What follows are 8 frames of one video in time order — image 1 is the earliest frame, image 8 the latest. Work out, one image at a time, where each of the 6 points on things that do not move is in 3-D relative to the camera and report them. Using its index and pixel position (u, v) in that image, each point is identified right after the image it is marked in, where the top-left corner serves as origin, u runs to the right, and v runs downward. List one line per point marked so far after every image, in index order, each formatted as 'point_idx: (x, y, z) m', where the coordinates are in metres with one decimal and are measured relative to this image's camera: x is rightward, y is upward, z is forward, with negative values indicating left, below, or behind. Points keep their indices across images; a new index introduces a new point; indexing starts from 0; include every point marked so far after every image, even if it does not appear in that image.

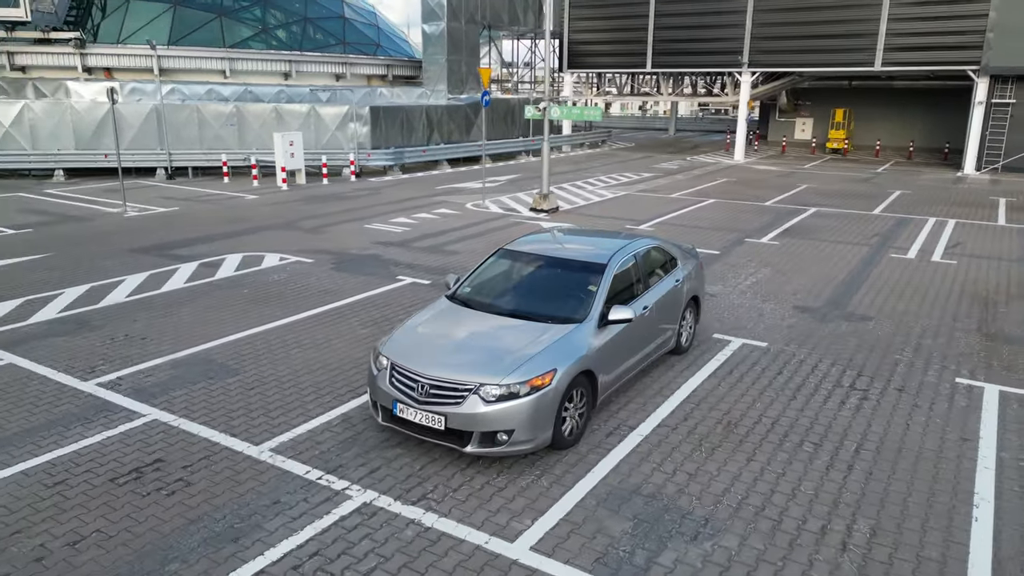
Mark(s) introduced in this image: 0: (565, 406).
0: (+0.4, -1.0, +6.1) m
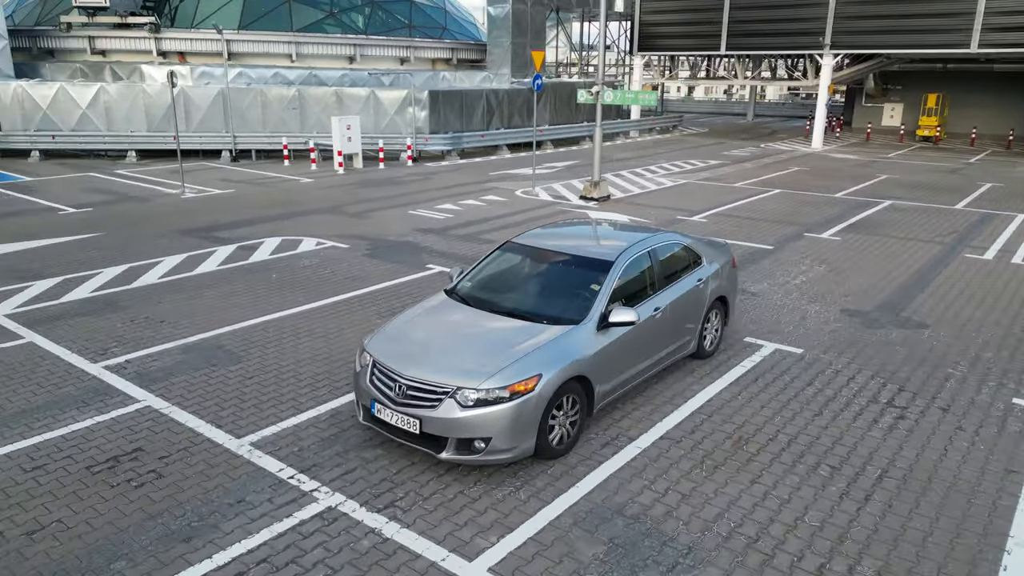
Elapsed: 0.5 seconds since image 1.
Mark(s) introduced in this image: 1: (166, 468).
0: (+0.3, -1.0, +5.7) m
1: (-2.6, -1.4, +5.6) m
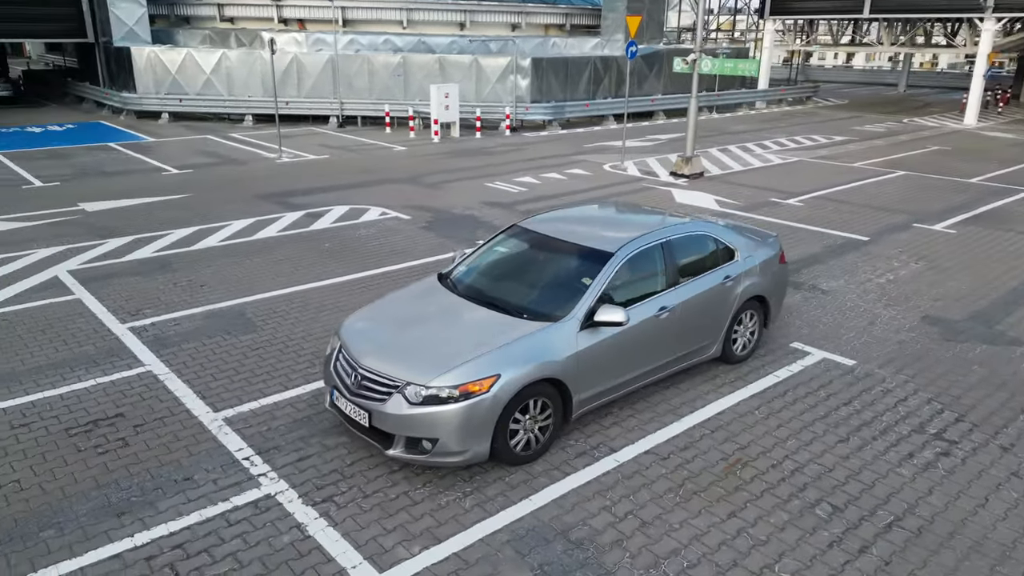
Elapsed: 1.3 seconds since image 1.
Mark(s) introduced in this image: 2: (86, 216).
0: (0.0, -0.9, +5.2) m
1: (-2.9, -1.2, +5.7) m
2: (-7.3, +1.2, +12.5) m
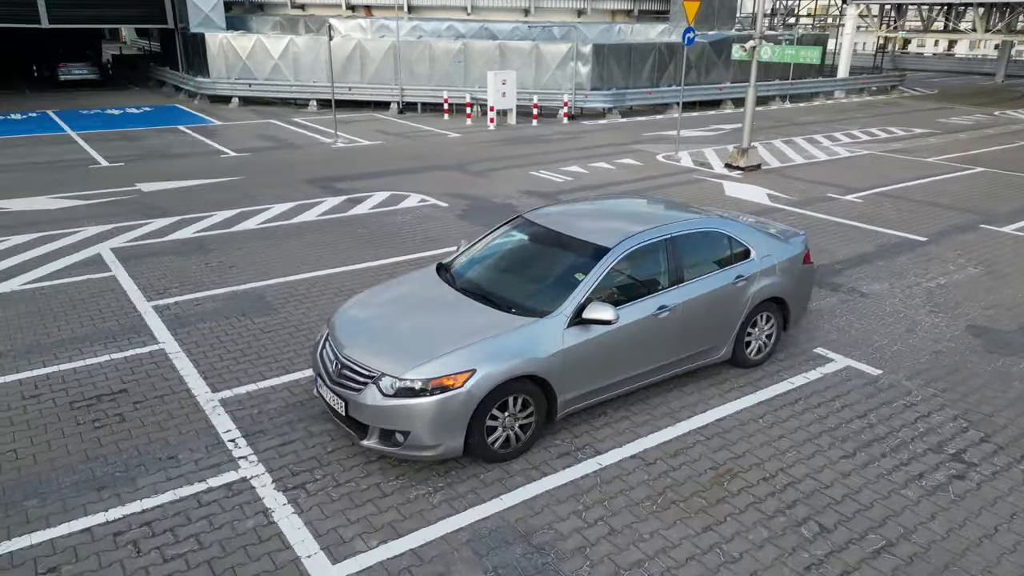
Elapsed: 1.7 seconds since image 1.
0: (-0.2, -0.9, +5.1) m
1: (-3.0, -1.0, +5.9) m
2: (-6.6, +1.6, +13.1) m
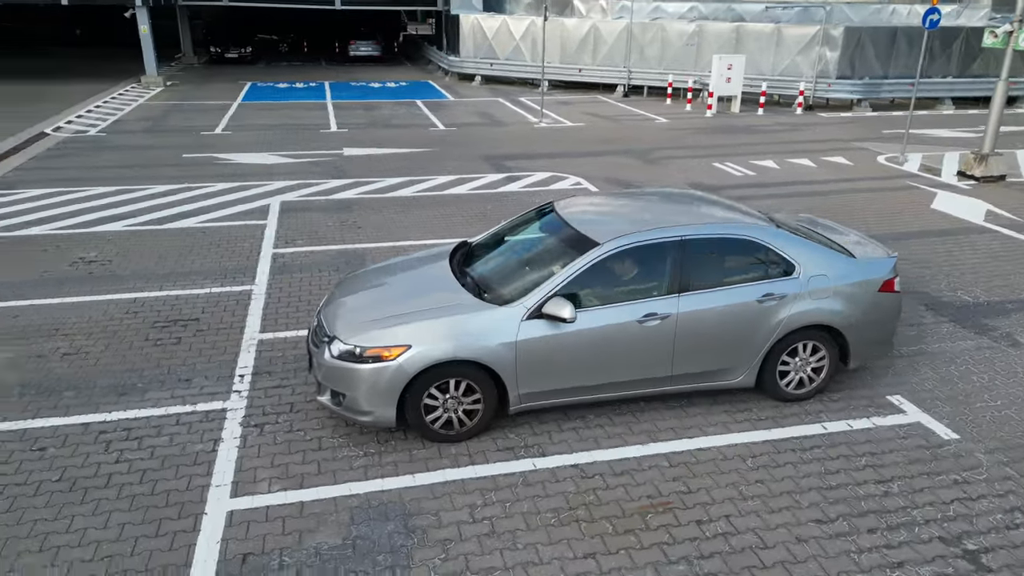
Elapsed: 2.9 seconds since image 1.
0: (-0.6, -0.7, +5.2) m
1: (-3.0, -0.5, +6.8) m
2: (-3.5, +2.6, +14.7) m
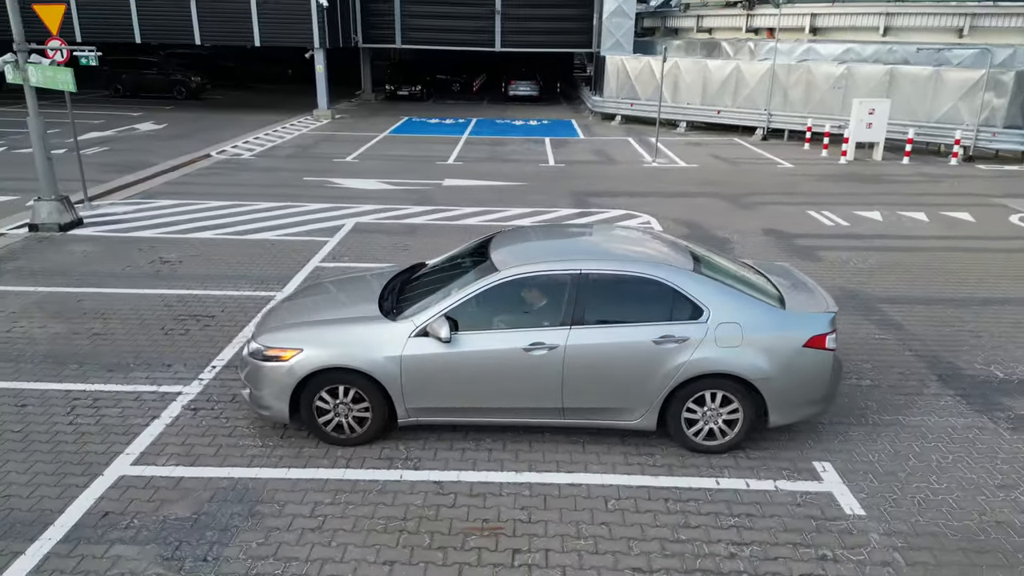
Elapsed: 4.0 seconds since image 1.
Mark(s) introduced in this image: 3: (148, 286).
0: (-1.5, -0.8, +5.6) m
1: (-3.4, -0.5, +7.8) m
2: (-1.7, +2.1, +15.7) m
3: (-4.6, 0.0, +9.3) m
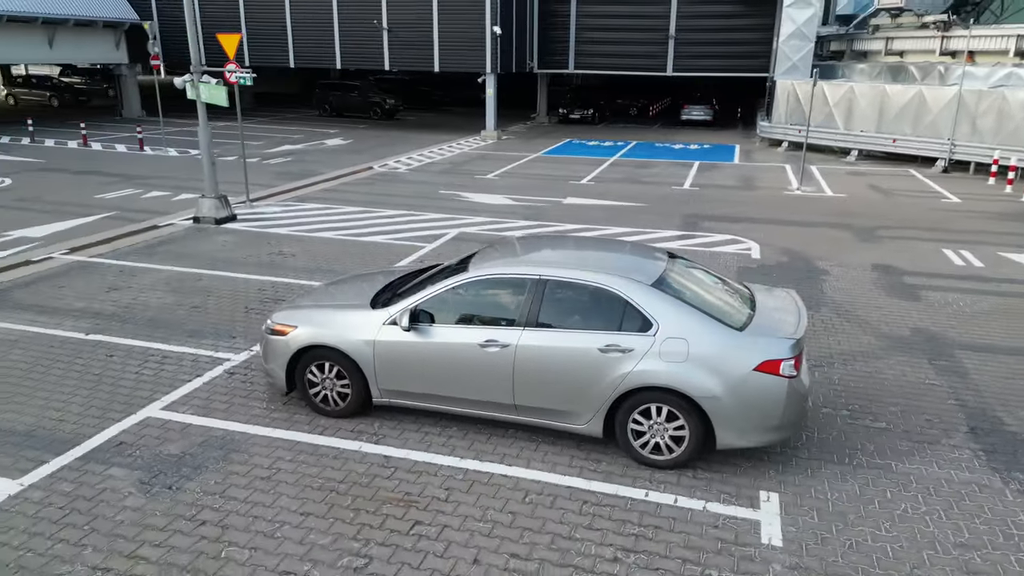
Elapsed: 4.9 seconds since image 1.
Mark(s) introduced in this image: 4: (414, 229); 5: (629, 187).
0: (-1.7, -0.7, +6.3) m
1: (-3.0, -0.3, +9.0) m
2: (+0.8, +1.8, +16.2) m
3: (-3.7, +0.2, +10.8) m
4: (-1.8, +1.1, +13.8) m
5: (+3.0, +2.7, +19.4) m
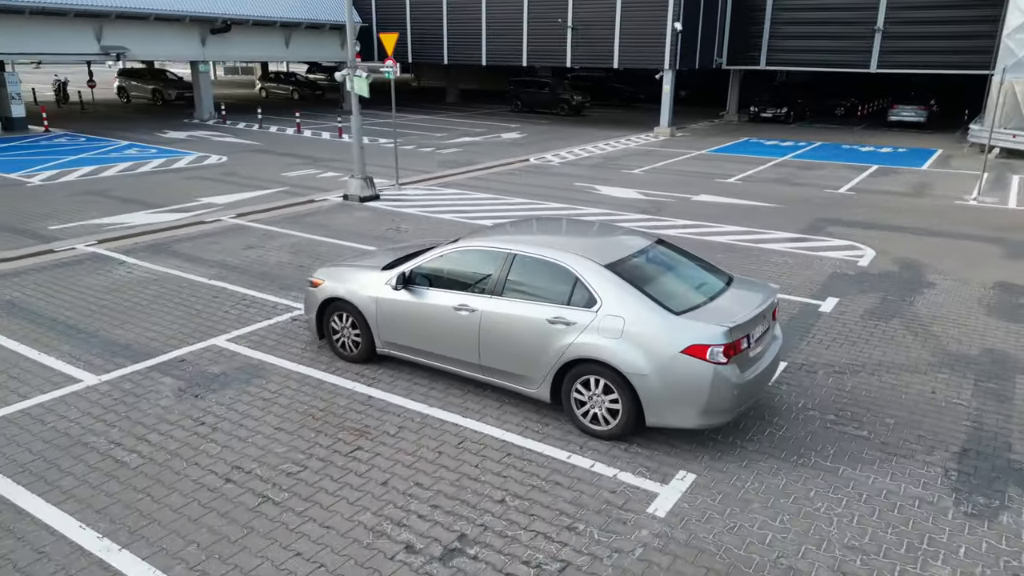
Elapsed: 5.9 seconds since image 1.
0: (-1.8, -0.3, +7.4) m
1: (-2.2, +0.2, +10.3) m
2: (+3.6, +1.9, +16.2) m
3: (-2.4, +0.7, +12.2) m
4: (+0.3, +1.4, +14.6) m
5: (+6.7, +2.5, +18.6) m
